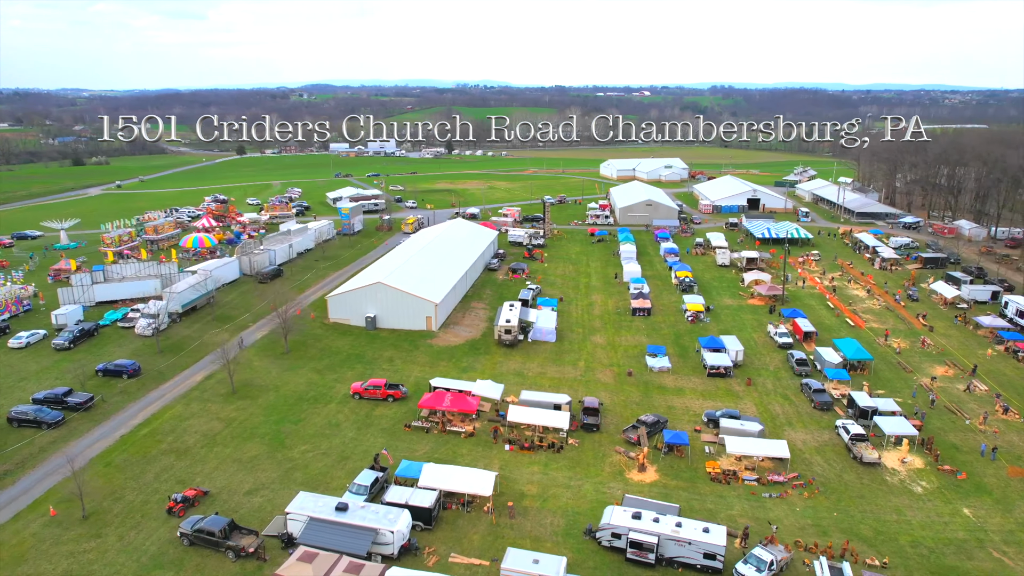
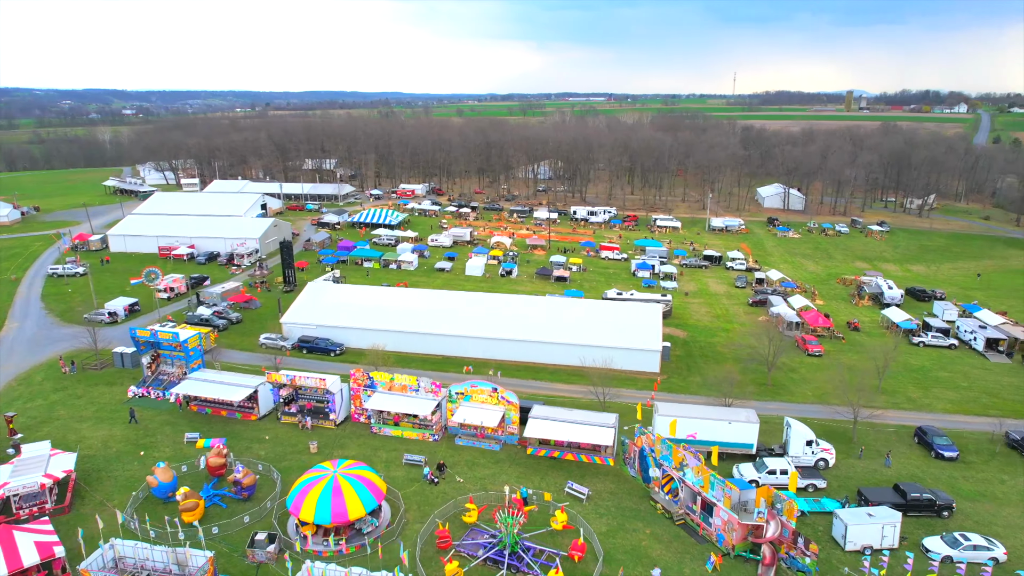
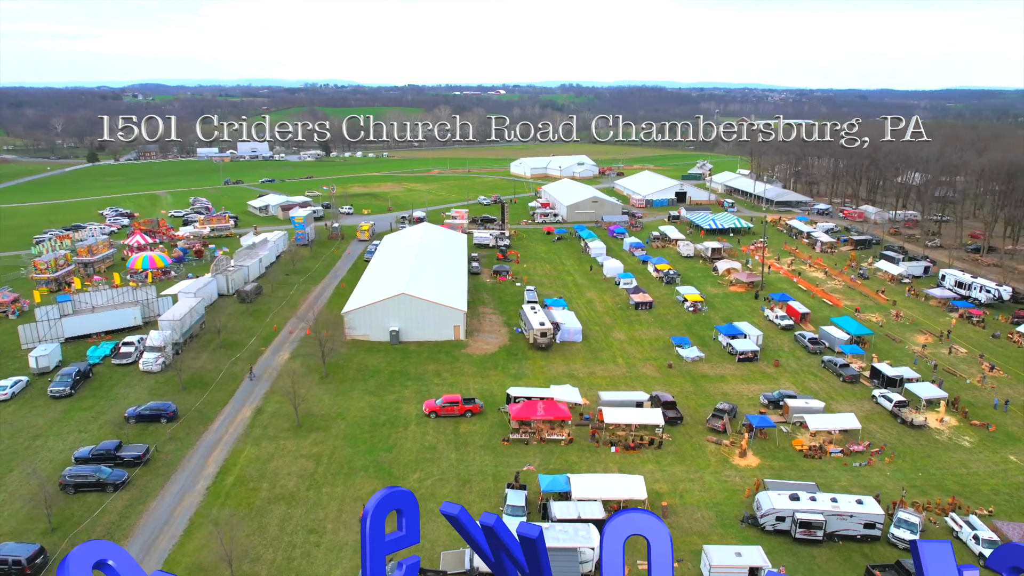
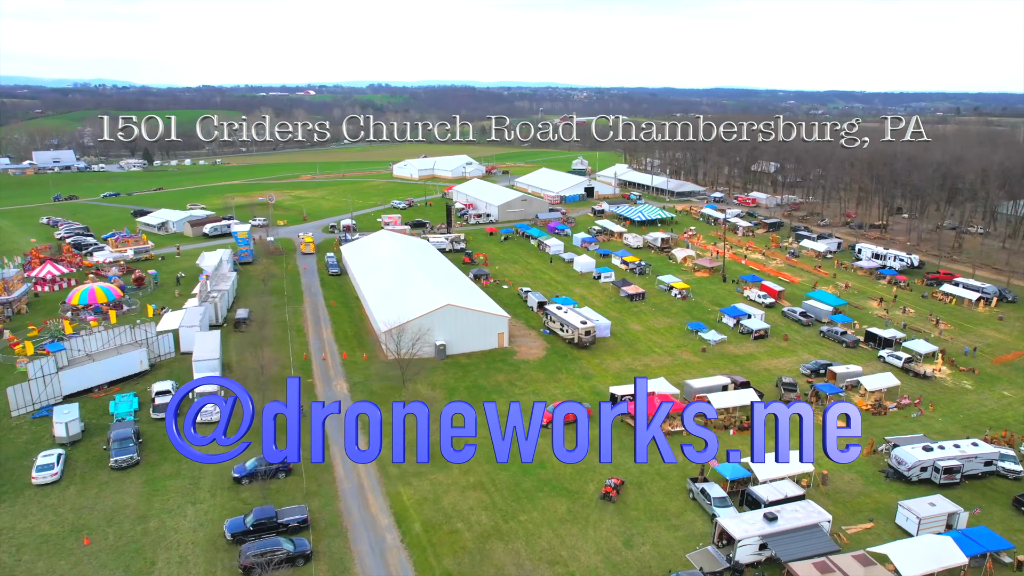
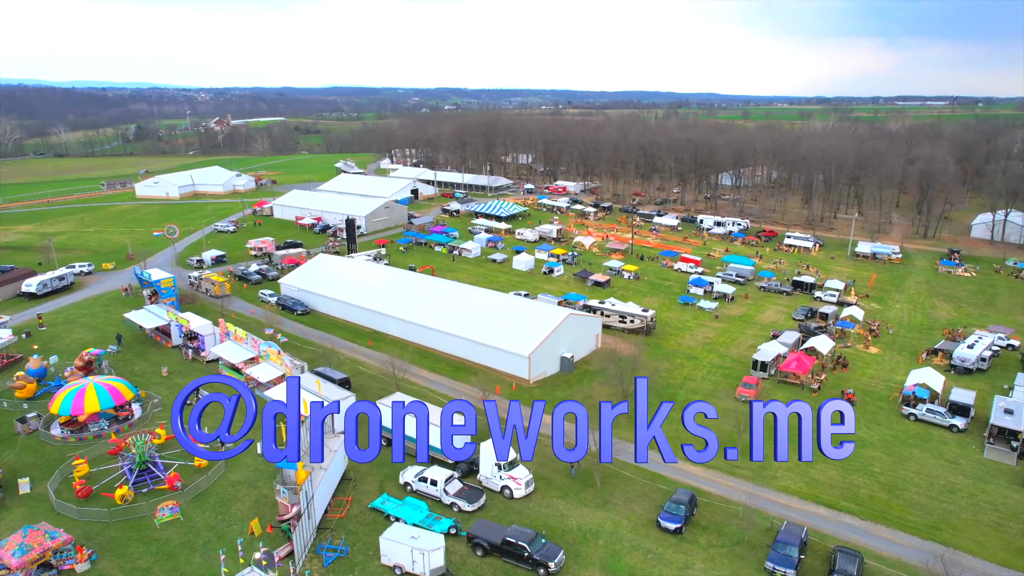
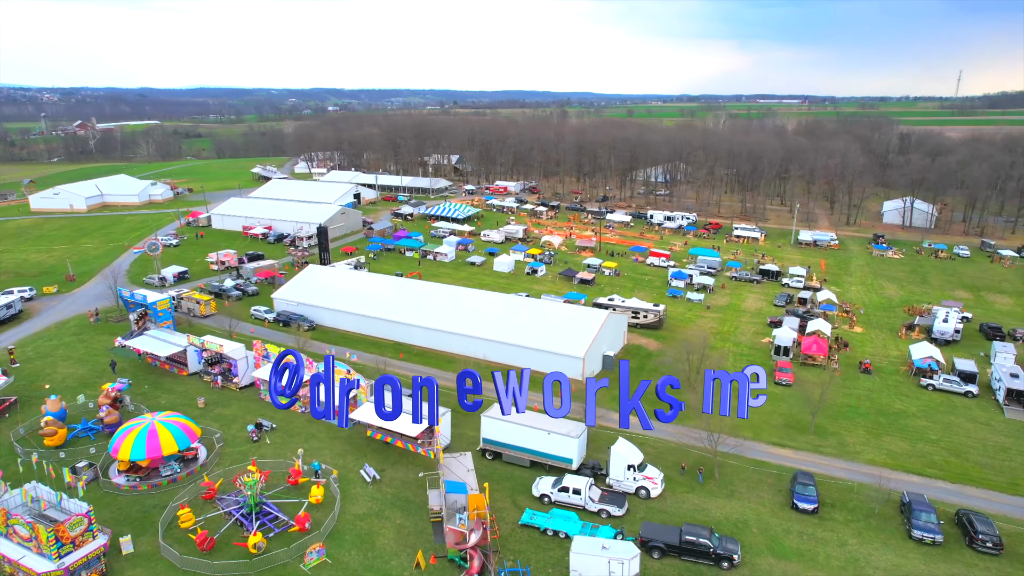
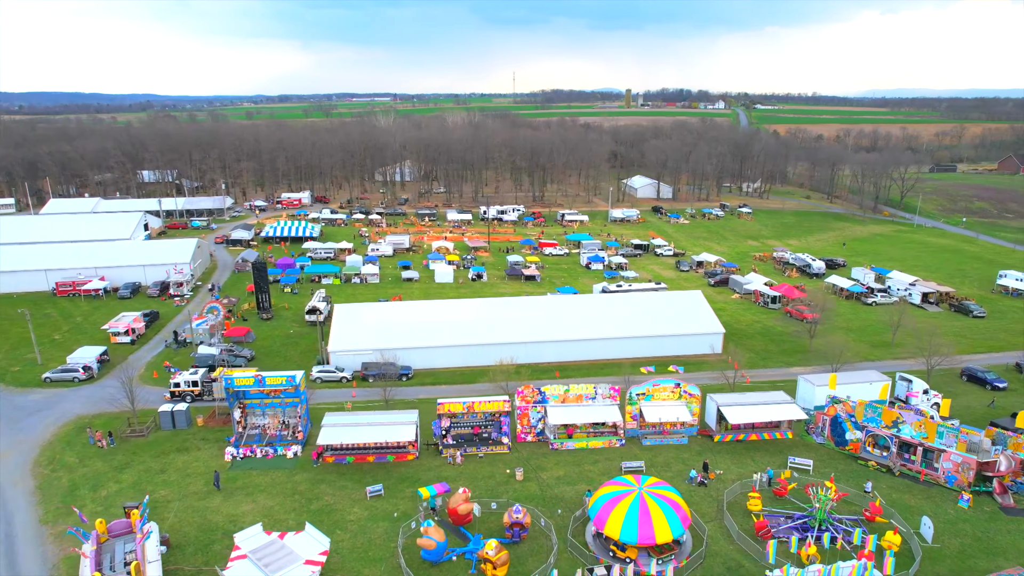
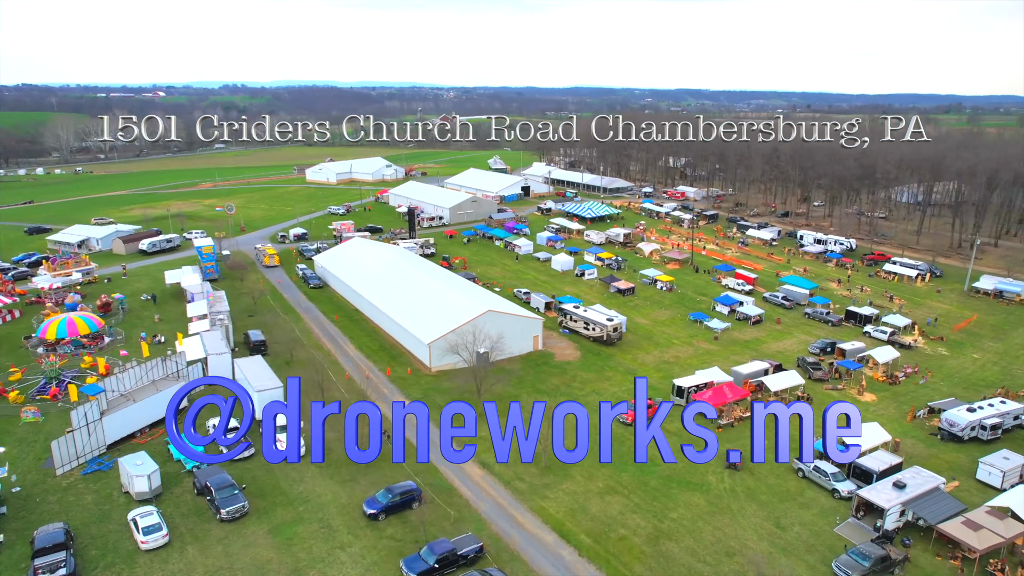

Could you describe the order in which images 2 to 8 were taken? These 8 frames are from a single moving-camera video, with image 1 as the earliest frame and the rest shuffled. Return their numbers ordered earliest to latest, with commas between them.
3, 4, 8, 5, 6, 2, 7
